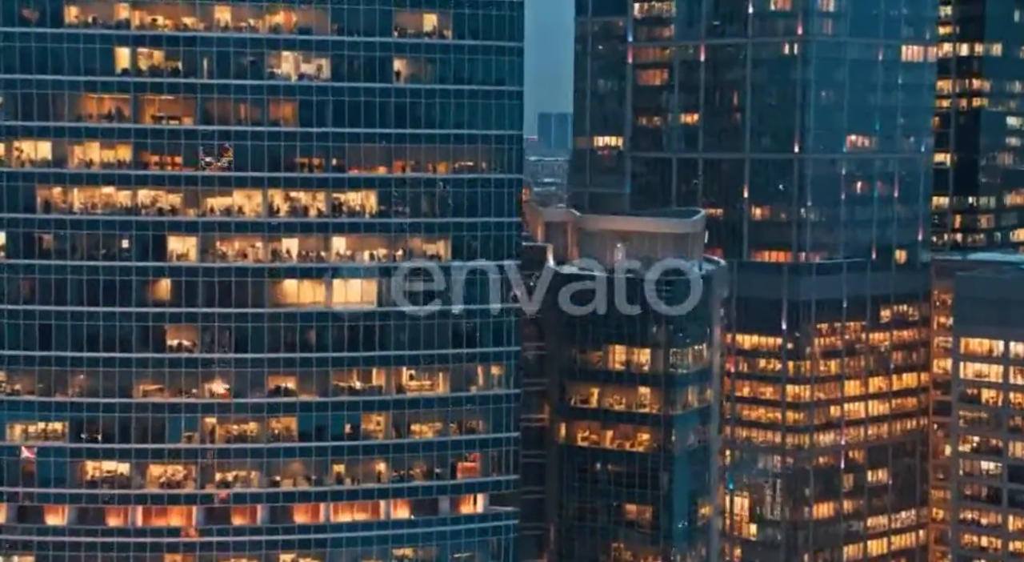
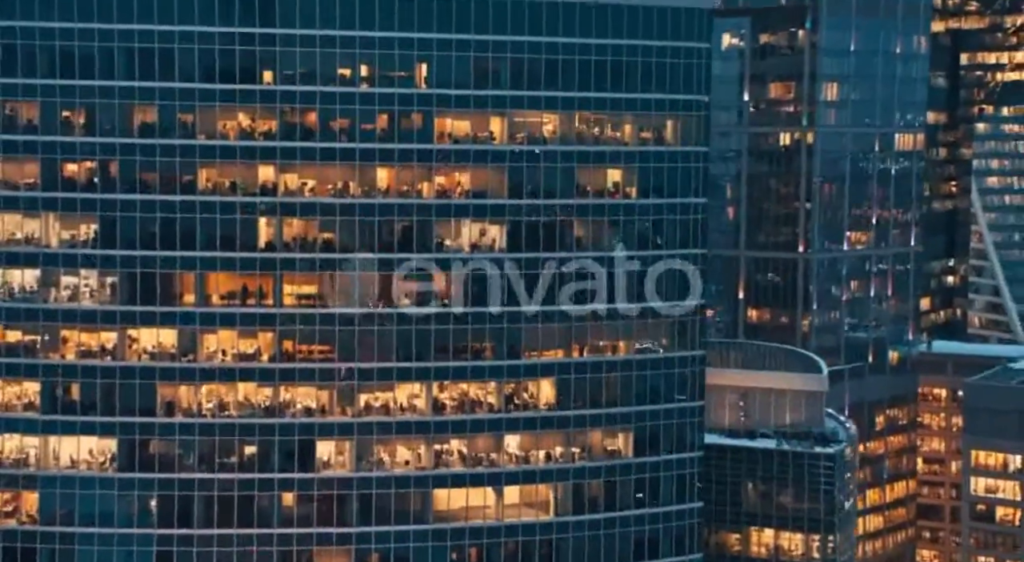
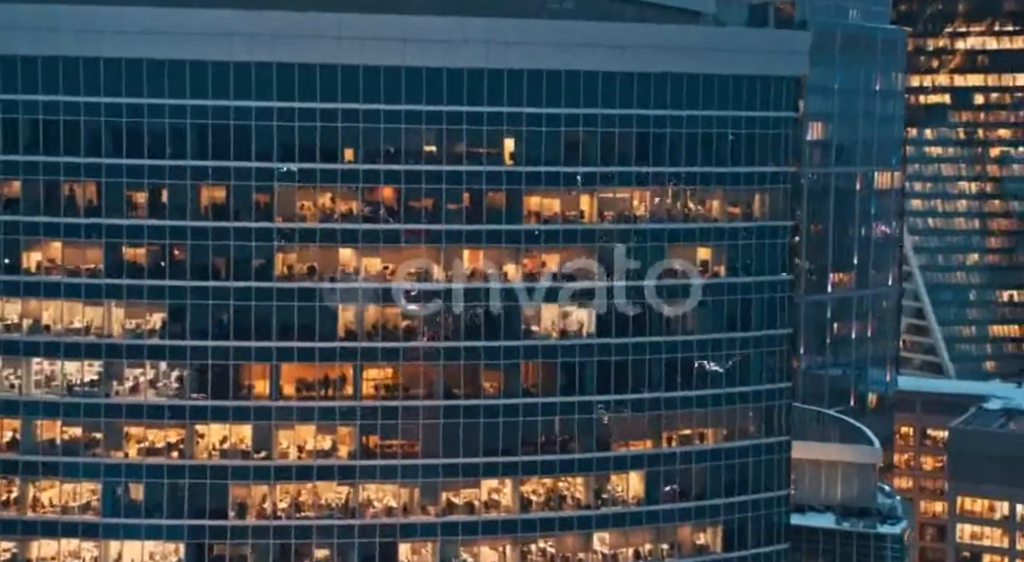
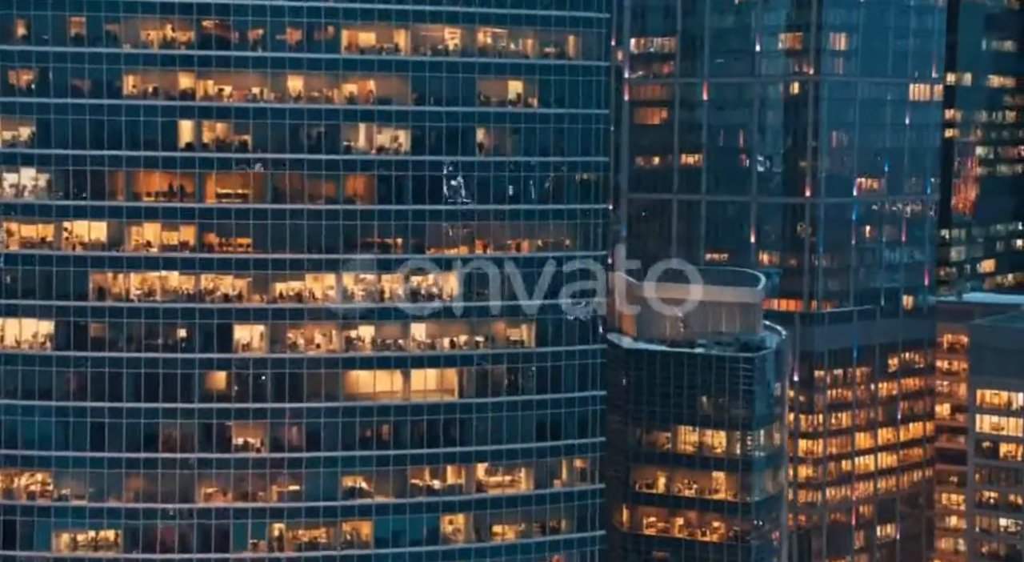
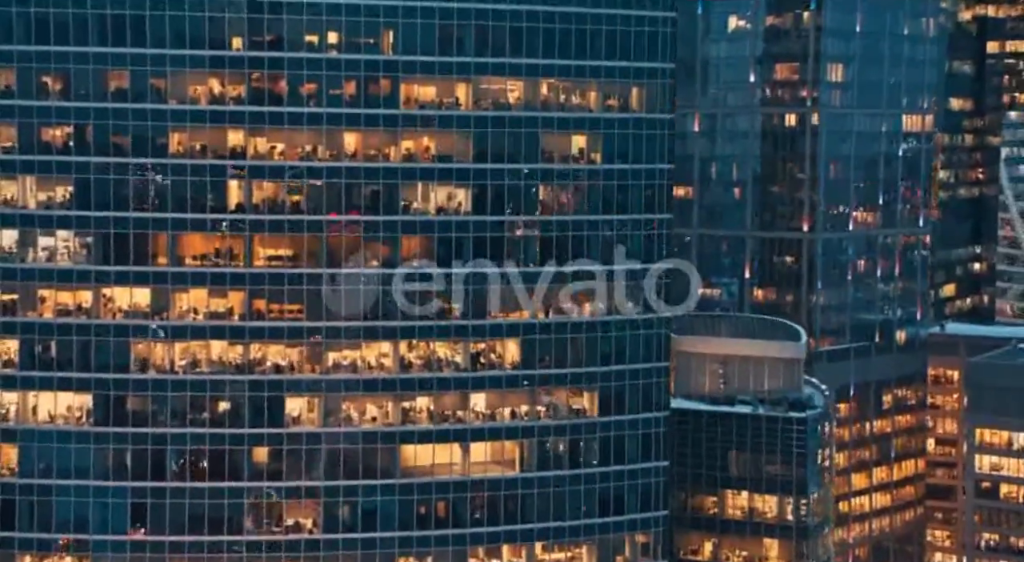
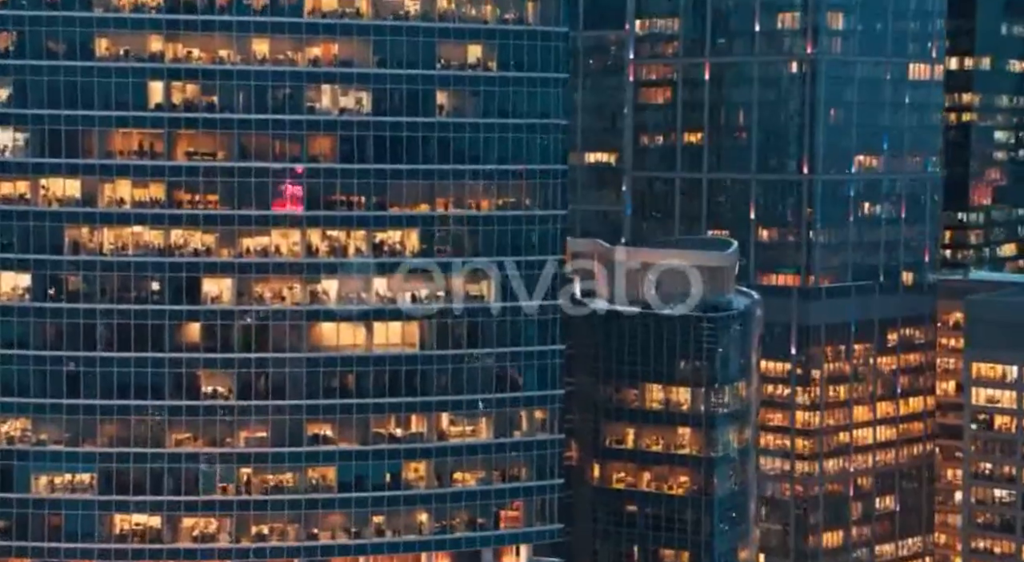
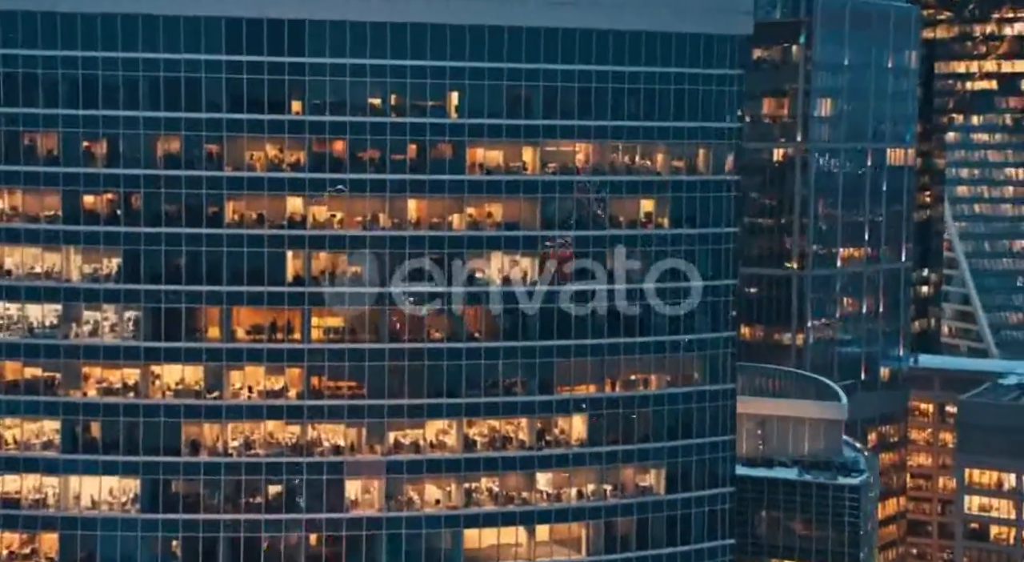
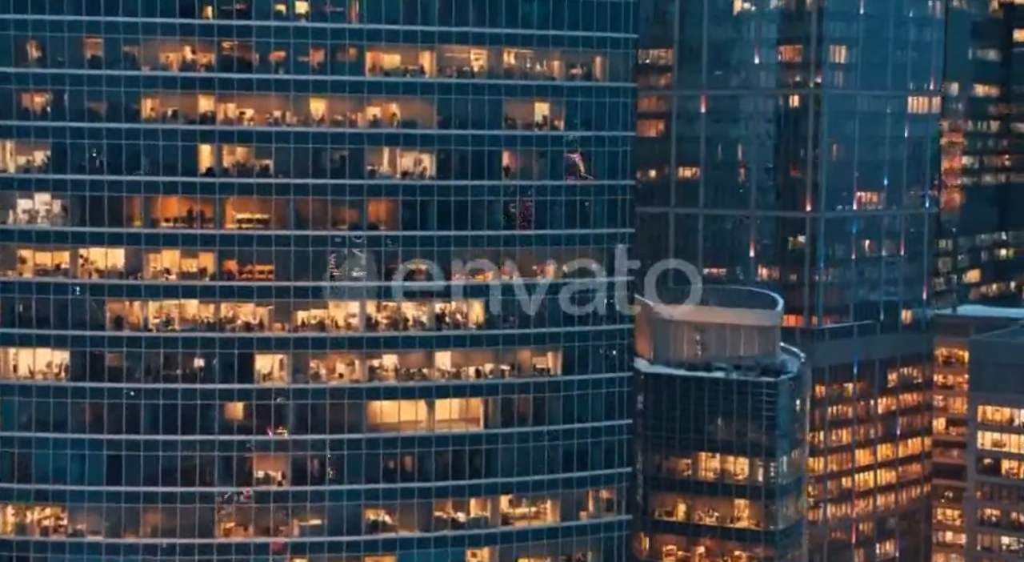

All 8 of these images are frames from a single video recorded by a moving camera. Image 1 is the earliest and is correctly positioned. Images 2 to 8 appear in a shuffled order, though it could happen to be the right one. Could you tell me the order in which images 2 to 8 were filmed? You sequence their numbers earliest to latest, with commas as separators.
6, 4, 8, 5, 2, 7, 3
